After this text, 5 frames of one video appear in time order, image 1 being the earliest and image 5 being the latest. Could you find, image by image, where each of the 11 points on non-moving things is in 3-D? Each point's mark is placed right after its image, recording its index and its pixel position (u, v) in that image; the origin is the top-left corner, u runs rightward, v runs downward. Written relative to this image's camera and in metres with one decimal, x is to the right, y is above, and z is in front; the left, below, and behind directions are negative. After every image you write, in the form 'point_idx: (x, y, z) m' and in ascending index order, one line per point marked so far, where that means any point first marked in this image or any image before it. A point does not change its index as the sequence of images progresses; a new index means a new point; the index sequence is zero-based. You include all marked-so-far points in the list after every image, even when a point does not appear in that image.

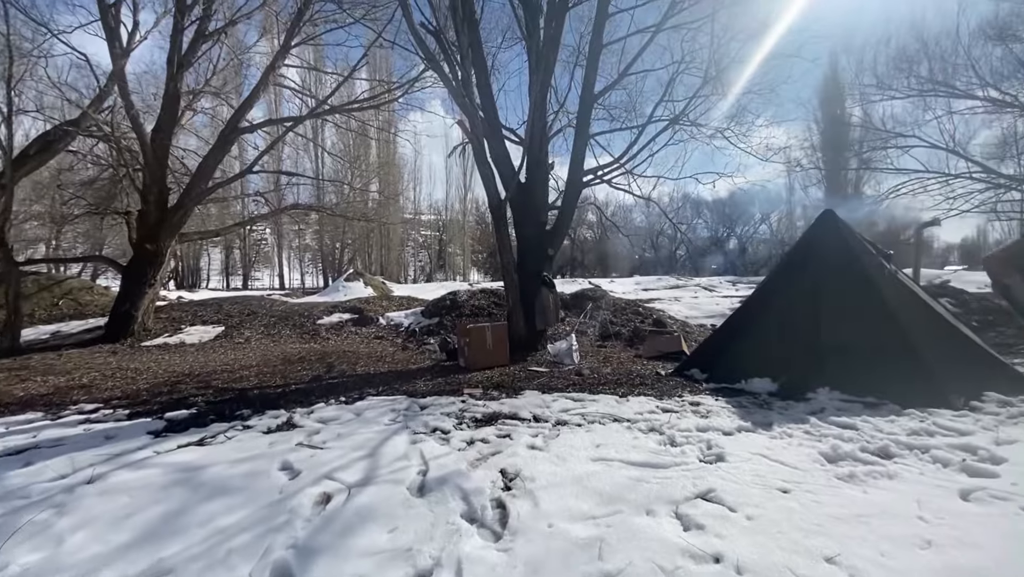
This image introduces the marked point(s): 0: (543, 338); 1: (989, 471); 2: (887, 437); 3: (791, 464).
0: (+0.4, -0.7, +6.8) m
1: (+2.4, -0.9, +2.4) m
2: (+2.3, -0.9, +2.9) m
3: (+1.5, -0.9, +2.6) m
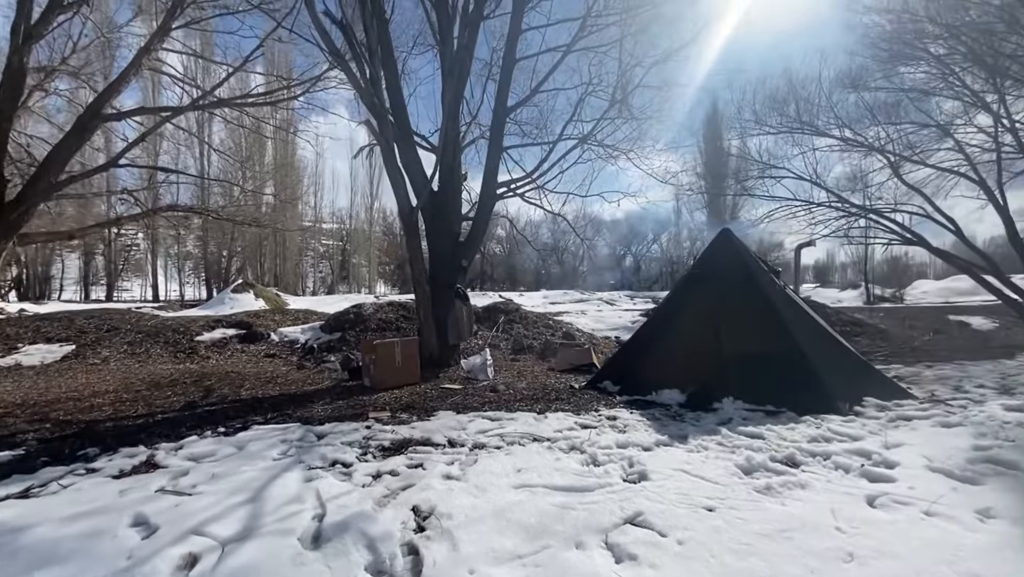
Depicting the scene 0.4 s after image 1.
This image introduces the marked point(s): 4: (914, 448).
0: (-0.8, -0.9, +6.5) m
1: (+2.0, -1.0, +2.5) m
2: (+1.8, -1.0, +3.0) m
3: (+1.1, -1.0, +2.6) m
4: (+2.4, -0.9, +2.8) m
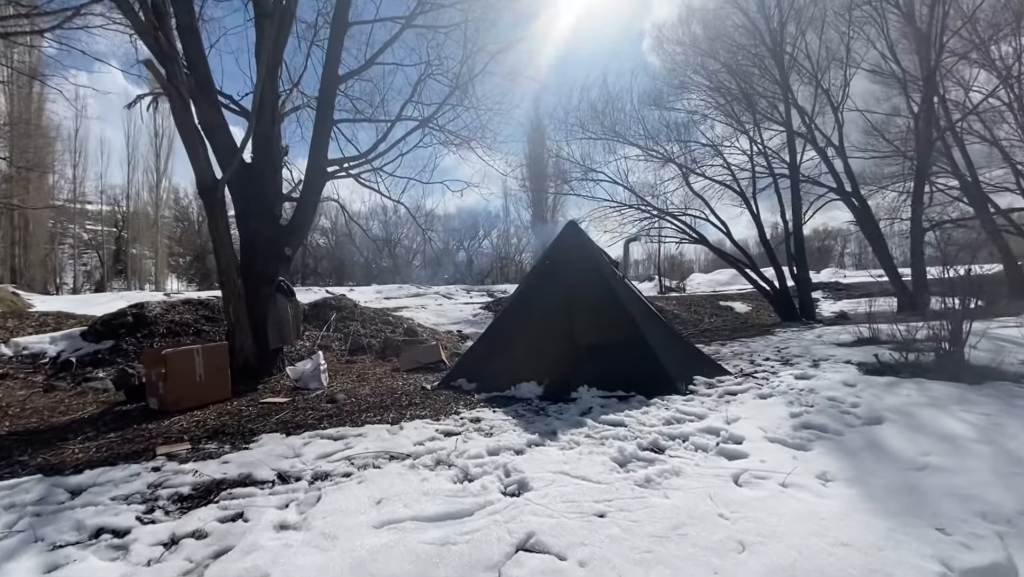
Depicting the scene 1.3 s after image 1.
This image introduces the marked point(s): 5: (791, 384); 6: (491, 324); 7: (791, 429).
0: (-2.6, -0.8, +5.4) m
1: (+1.3, -0.9, +2.7) m
2: (+0.9, -0.9, +3.1) m
3: (+0.4, -1.0, +2.4) m
4: (+1.6, -0.9, +3.1) m
5: (+2.4, -0.8, +4.1) m
6: (-0.2, -0.3, +4.7) m
7: (+1.7, -0.9, +3.0) m
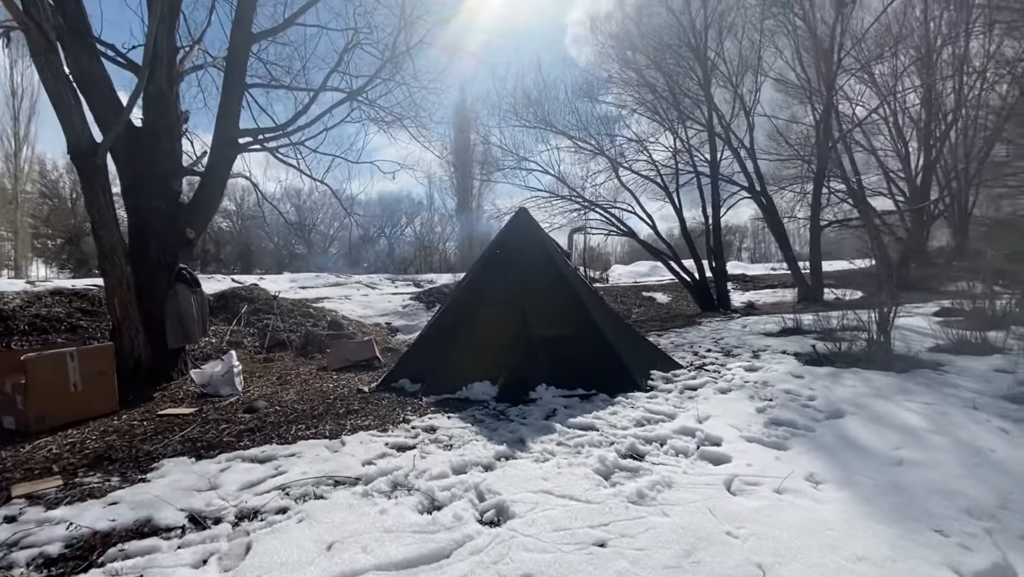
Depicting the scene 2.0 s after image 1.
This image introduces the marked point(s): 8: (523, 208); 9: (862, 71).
0: (-3.2, -0.7, +4.6) m
1: (+1.1, -0.9, +2.5) m
2: (+0.7, -0.9, +2.9) m
3: (+0.3, -0.9, +2.1) m
4: (+1.3, -0.8, +3.0) m
5: (+2.0, -0.7, +4.1) m
6: (-0.7, -0.3, +4.3) m
7: (+1.5, -0.8, +2.9) m
8: (+0.1, +0.8, +4.9) m
9: (+10.7, +6.6, +14.7) m
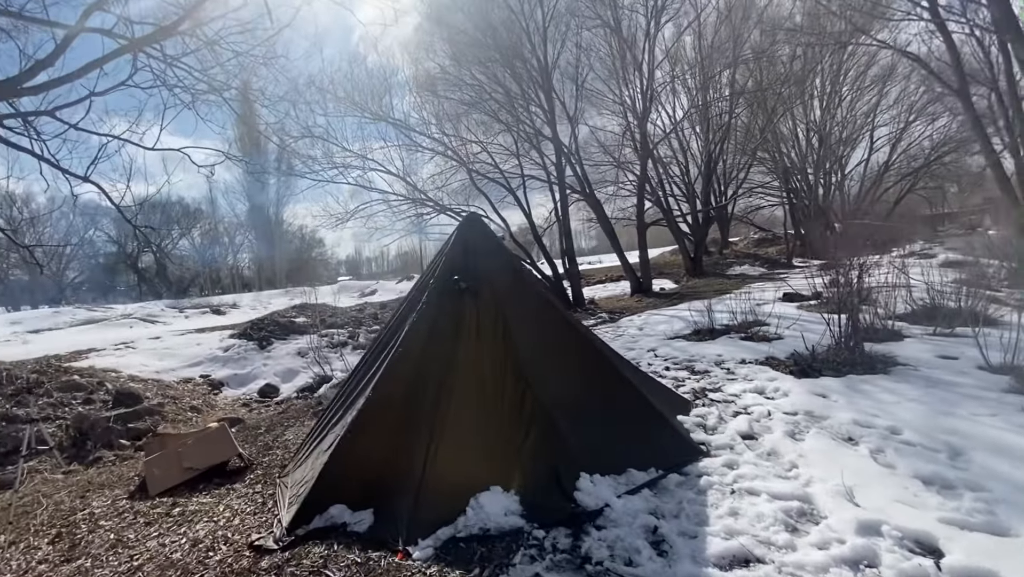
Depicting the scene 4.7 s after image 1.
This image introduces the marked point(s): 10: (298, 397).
0: (-3.1, -1.2, +2.0) m
1: (+1.7, -1.0, +1.7) m
2: (+1.1, -1.0, +1.9) m
3: (+1.1, -1.1, +1.0) m
4: (+1.7, -0.9, +2.2) m
5: (+1.9, -0.8, +3.4) m
6: (-0.7, -0.6, +2.6) m
7: (+1.9, -0.9, +2.2) m
8: (-0.3, +0.6, +3.5) m
9: (+5.3, +7.0, +16.5) m
10: (-3.1, -1.6, +7.0) m
